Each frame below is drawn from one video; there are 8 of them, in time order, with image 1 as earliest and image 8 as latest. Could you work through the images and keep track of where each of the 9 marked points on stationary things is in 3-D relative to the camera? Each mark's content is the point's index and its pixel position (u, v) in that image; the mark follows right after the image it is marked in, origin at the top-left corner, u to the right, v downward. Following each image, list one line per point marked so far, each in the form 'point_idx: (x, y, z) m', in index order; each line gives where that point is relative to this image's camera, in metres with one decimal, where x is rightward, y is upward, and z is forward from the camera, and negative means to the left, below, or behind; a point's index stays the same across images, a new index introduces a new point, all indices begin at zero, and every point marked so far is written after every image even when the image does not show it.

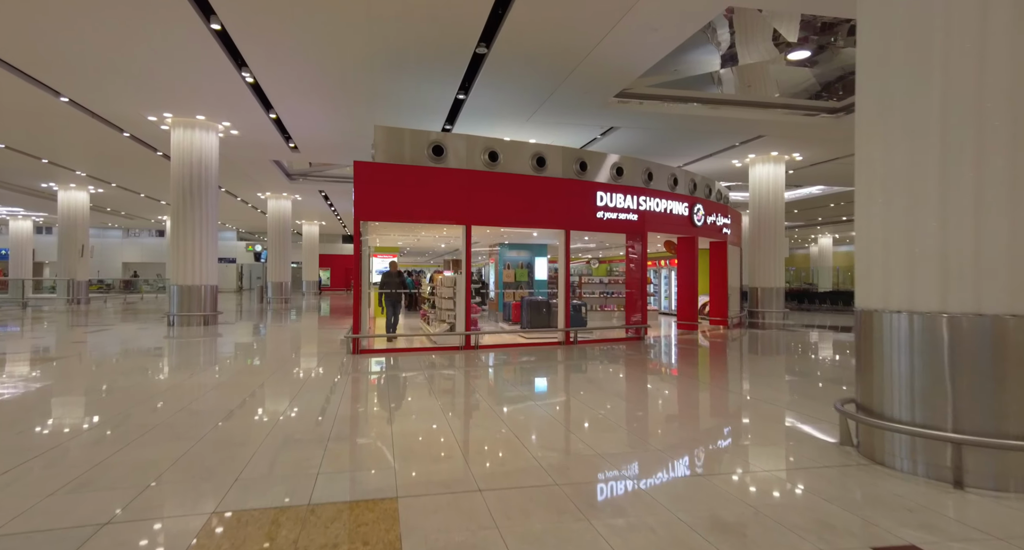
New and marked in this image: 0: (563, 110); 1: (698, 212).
0: (+1.1, +3.3, +9.4) m
1: (+3.8, +1.3, +9.4) m
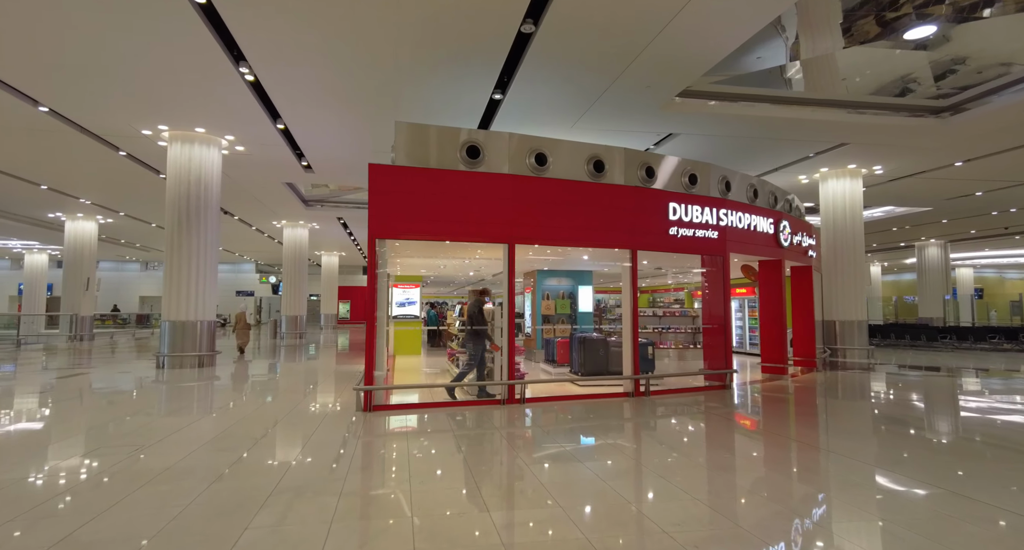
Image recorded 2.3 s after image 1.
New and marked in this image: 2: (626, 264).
0: (+1.8, +2.8, +8.0) m
1: (+4.5, +0.8, +7.7) m
2: (+1.6, +0.2, +6.4) m
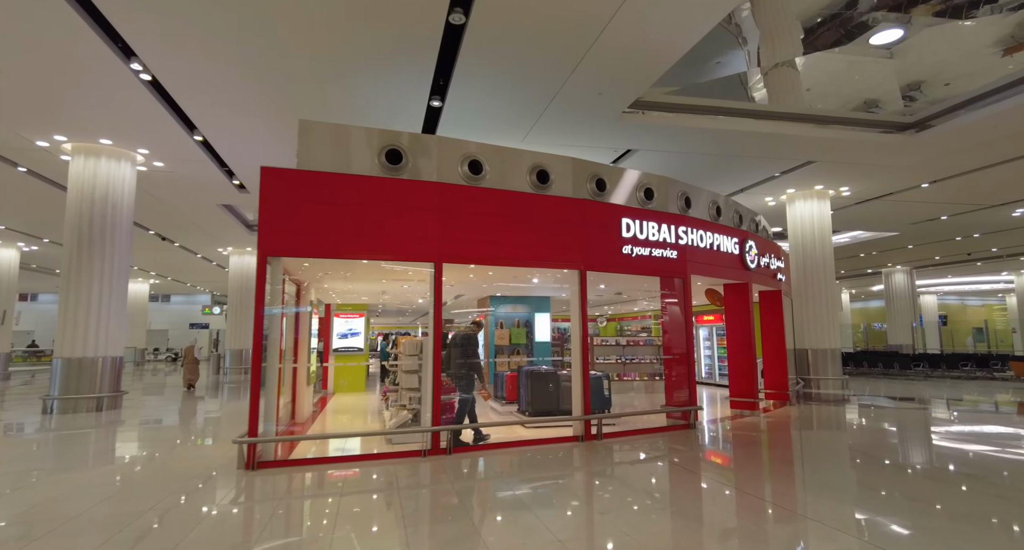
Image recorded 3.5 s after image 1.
0: (+0.9, +2.4, +7.4) m
1: (+3.7, +0.4, +7.2) m
2: (+0.8, -0.1, +5.6) m
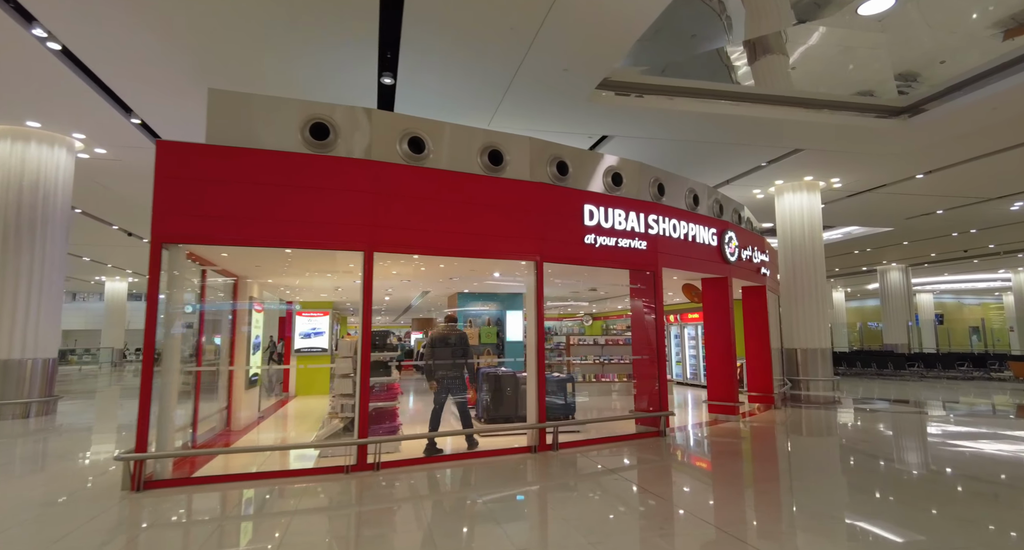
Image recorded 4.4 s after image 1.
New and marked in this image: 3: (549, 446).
0: (+0.4, +2.4, +6.9) m
1: (+3.1, +0.5, +6.6) m
2: (+0.2, -0.1, +5.1) m
3: (+0.4, -1.9, +5.2) m
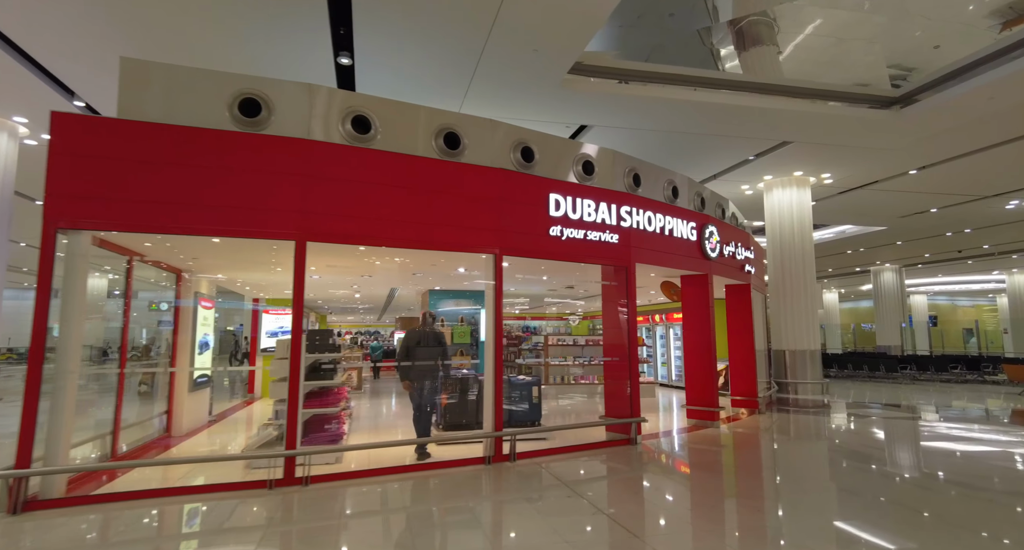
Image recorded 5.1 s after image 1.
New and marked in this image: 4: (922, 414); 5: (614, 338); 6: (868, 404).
0: (0.0, +2.5, +6.5) m
1: (+2.7, +0.5, +6.3) m
2: (-0.2, 0.0, +4.7) m
3: (0.0, -1.9, +4.8) m
4: (+8.7, -2.9, +9.7) m
5: (+1.2, -0.8, +5.6) m
6: (+8.1, -3.0, +10.5) m
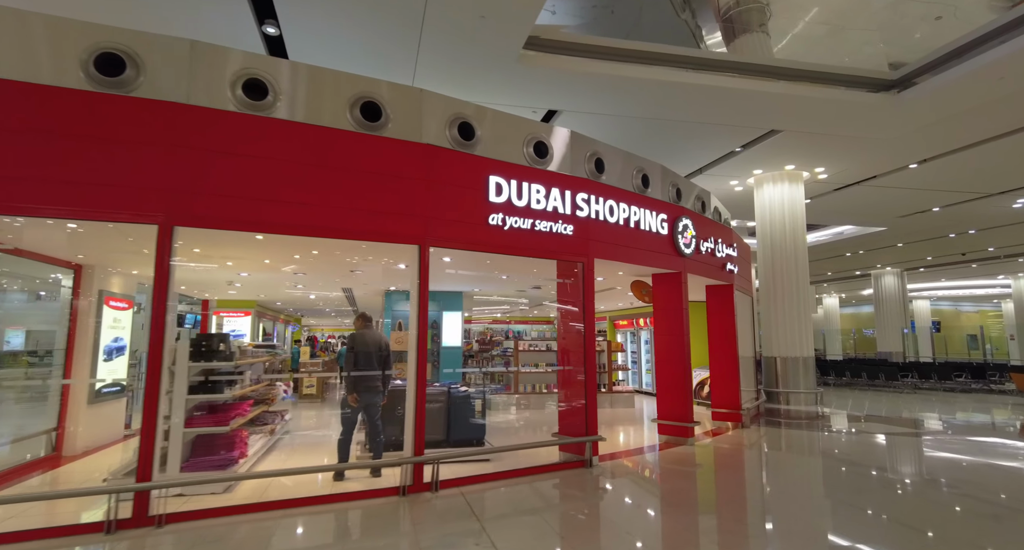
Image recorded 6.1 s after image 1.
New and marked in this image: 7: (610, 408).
0: (-0.6, +2.5, +5.9) m
1: (+2.1, +0.5, +5.6) m
2: (-0.8, 0.0, +4.1) m
3: (-0.6, -1.8, +4.1) m
4: (+8.1, -3.0, +9.0) m
5: (+0.6, -0.7, +4.9) m
6: (+7.5, -3.0, +9.8) m
7: (+2.0, -2.7, +9.5) m
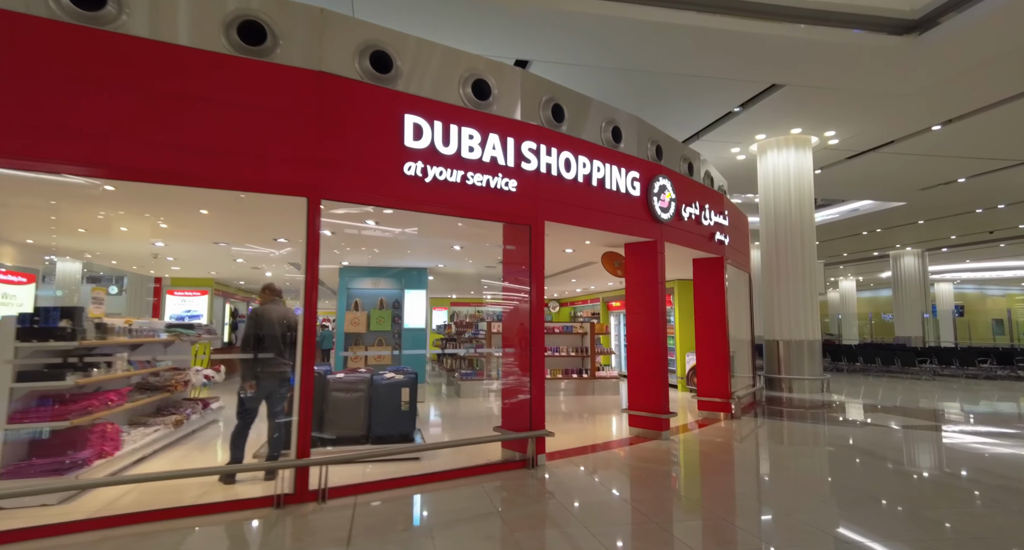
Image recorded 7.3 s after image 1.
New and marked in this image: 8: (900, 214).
0: (-1.1, +2.8, +5.1) m
1: (+1.6, +0.9, +4.8) m
2: (-1.3, +0.3, +3.4) m
3: (-1.2, -1.6, +3.5) m
4: (+7.7, -2.5, +8.2) m
5: (+0.1, -0.4, +4.2) m
6: (+7.2, -2.5, +9.0) m
7: (+1.6, -2.3, +8.8) m
8: (+11.2, +1.8, +13.4) m
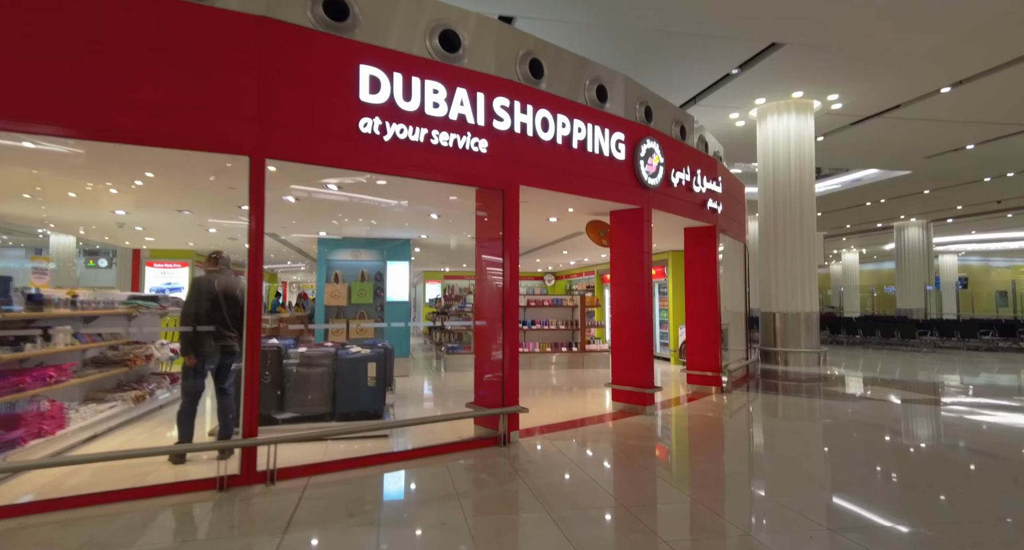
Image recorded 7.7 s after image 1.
0: (-1.4, +3.1, +4.7) m
1: (+1.4, +1.2, +4.5) m
2: (-1.6, +0.5, +3.1) m
3: (-1.4, -1.3, +3.3) m
4: (+7.5, -2.0, +8.0) m
5: (-0.1, -0.2, +4.0) m
6: (+7.0, -2.0, +8.8) m
7: (+1.4, -1.8, +8.6) m
8: (+11.1, +2.6, +13.0) m
